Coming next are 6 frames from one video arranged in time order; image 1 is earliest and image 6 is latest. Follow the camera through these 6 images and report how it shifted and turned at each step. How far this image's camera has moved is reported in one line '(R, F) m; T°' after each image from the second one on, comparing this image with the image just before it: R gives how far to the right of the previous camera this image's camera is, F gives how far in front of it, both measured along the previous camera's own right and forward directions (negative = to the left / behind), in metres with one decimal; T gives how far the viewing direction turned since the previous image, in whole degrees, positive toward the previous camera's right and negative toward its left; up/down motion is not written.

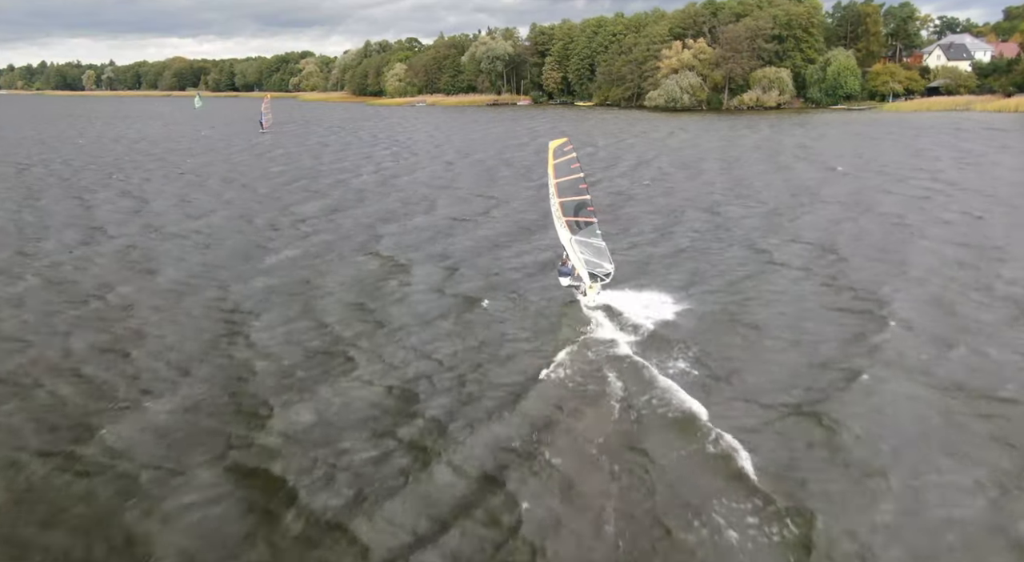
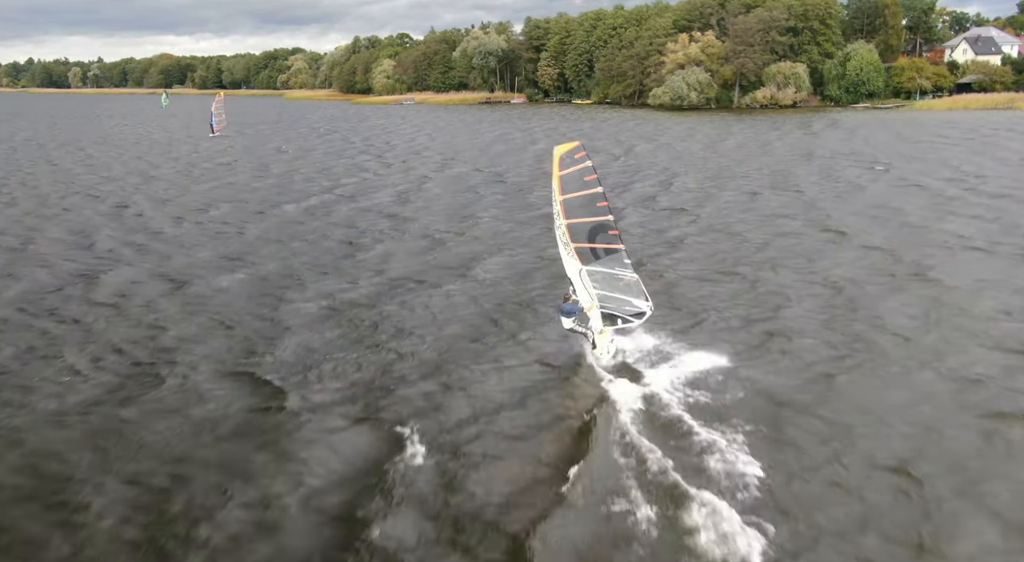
(-1.2, +13.1) m; +1°
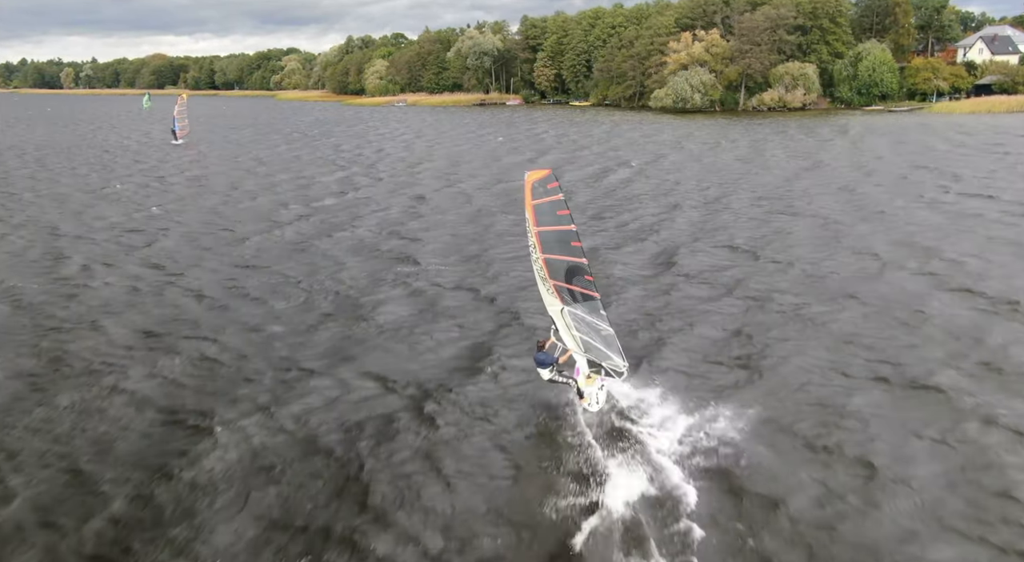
(-0.3, +7.5) m; 0°
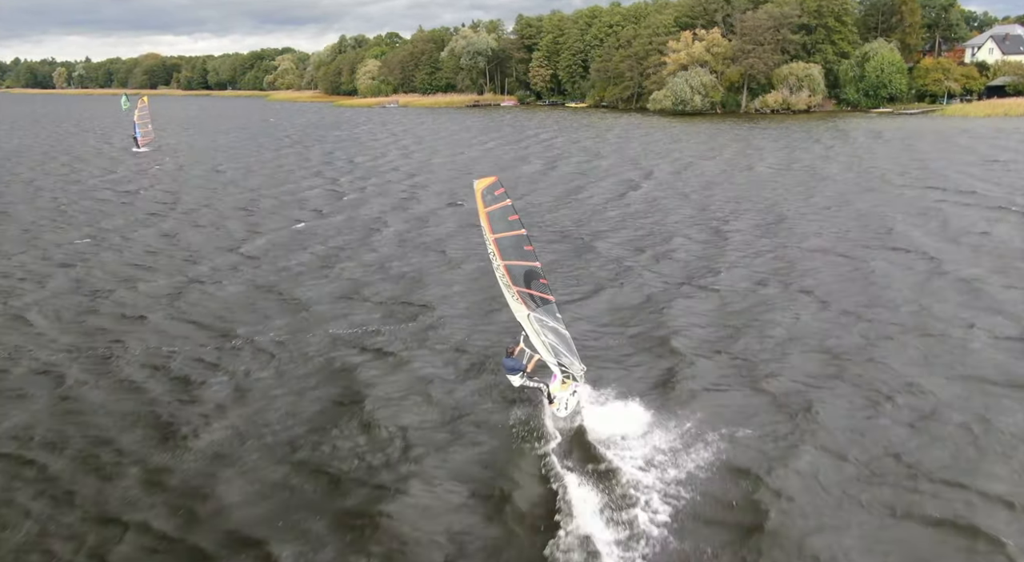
(-0.2, +5.7) m; 0°
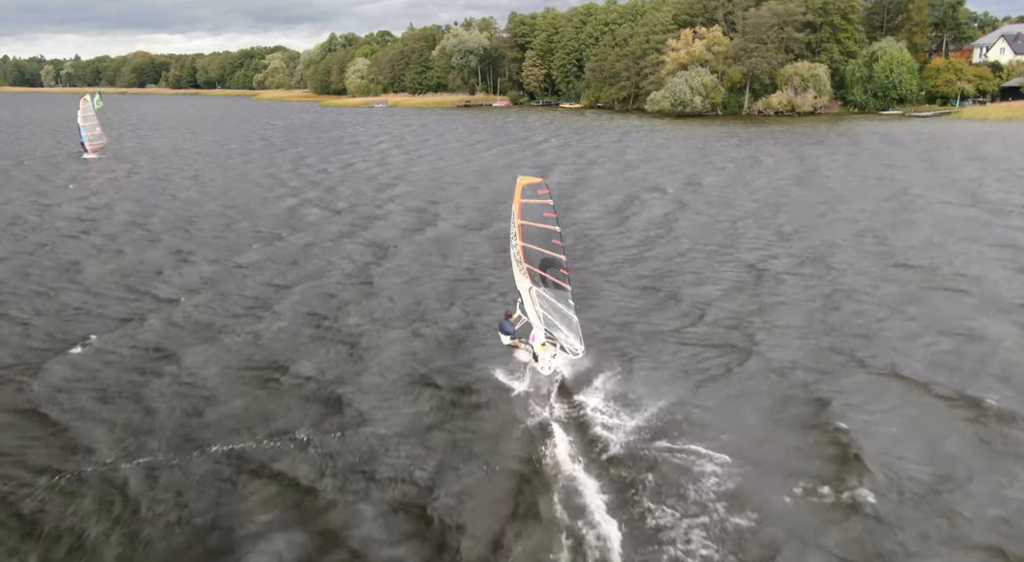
(-0.8, +6.4) m; +1°
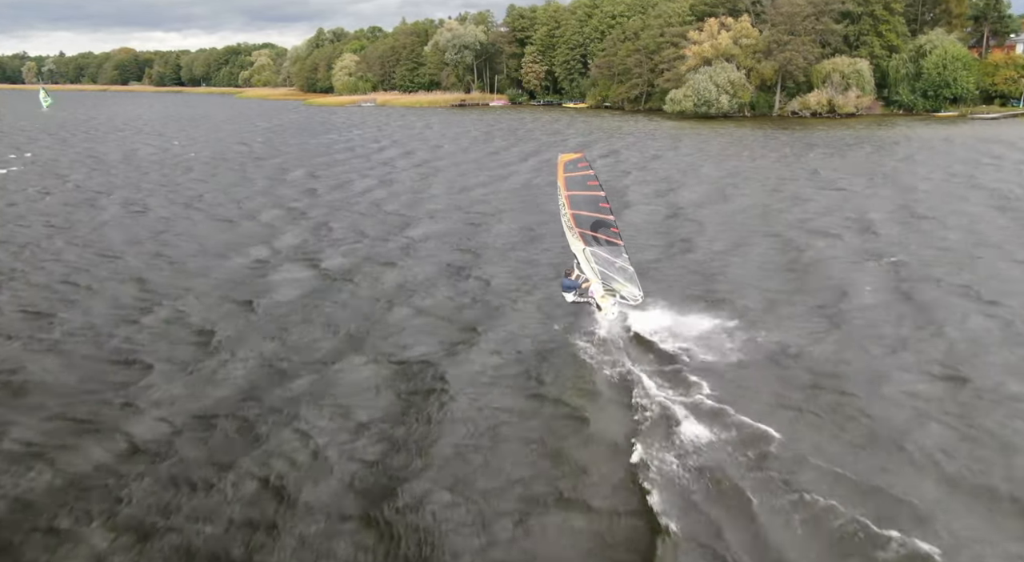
(-4.5, +15.2) m; +1°
